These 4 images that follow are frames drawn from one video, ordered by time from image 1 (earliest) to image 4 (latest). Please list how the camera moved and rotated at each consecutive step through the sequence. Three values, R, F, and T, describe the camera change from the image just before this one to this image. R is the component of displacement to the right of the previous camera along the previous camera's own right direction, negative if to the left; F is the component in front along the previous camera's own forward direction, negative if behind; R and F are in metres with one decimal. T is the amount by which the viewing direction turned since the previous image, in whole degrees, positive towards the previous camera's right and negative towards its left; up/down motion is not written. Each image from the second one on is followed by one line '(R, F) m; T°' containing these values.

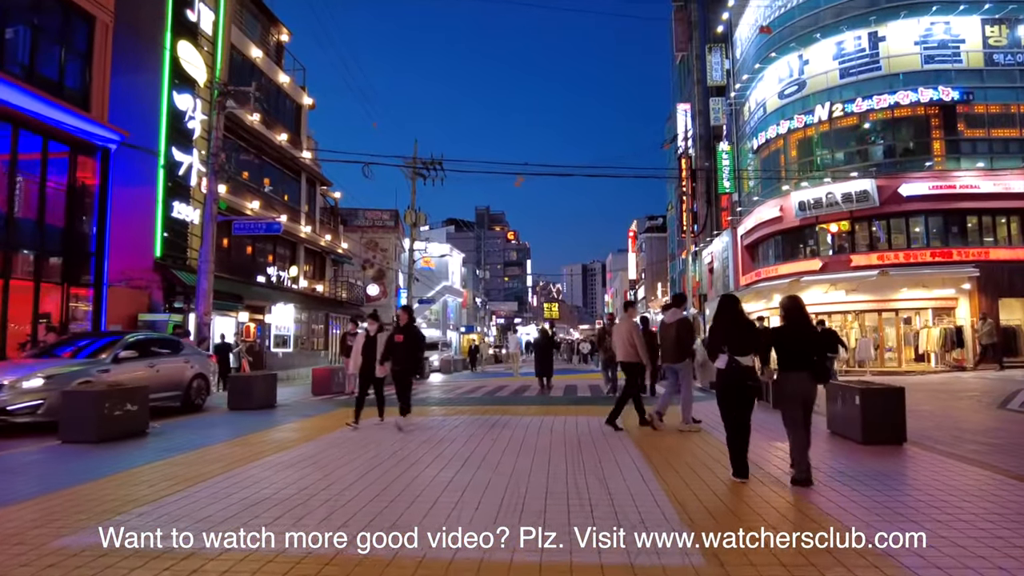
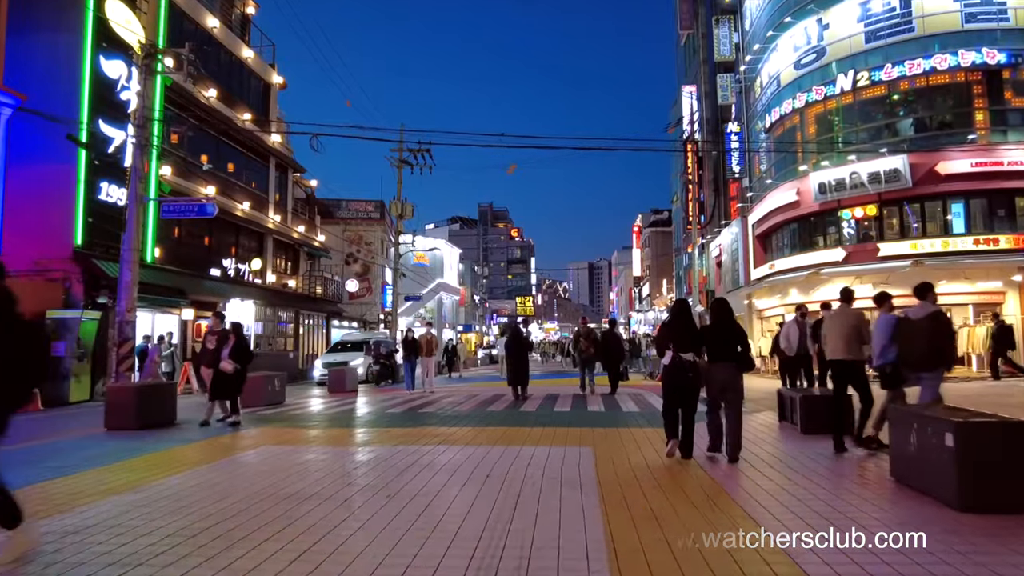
(+0.8, +2.7) m; -1°
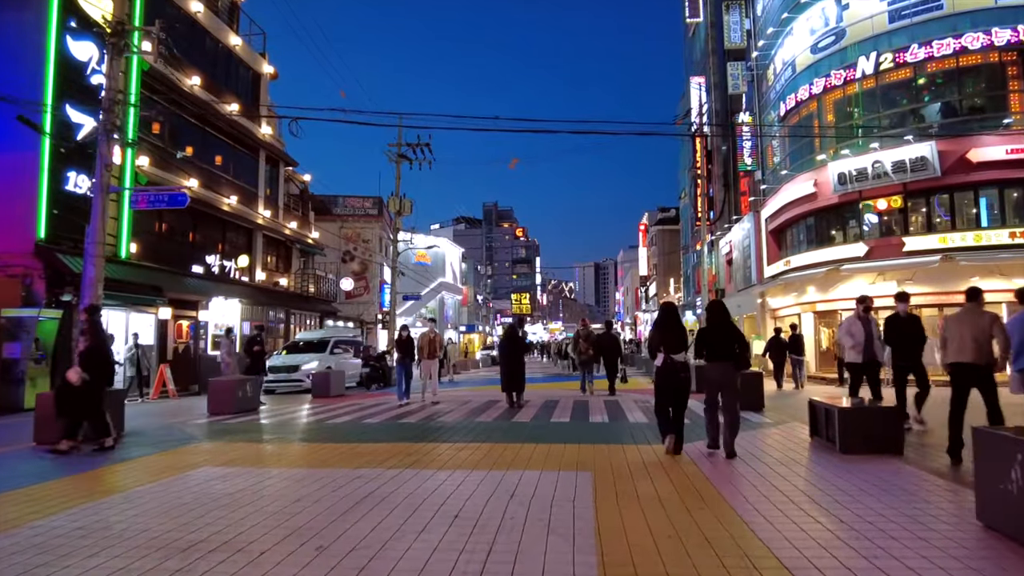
(+0.2, +1.3) m; -1°
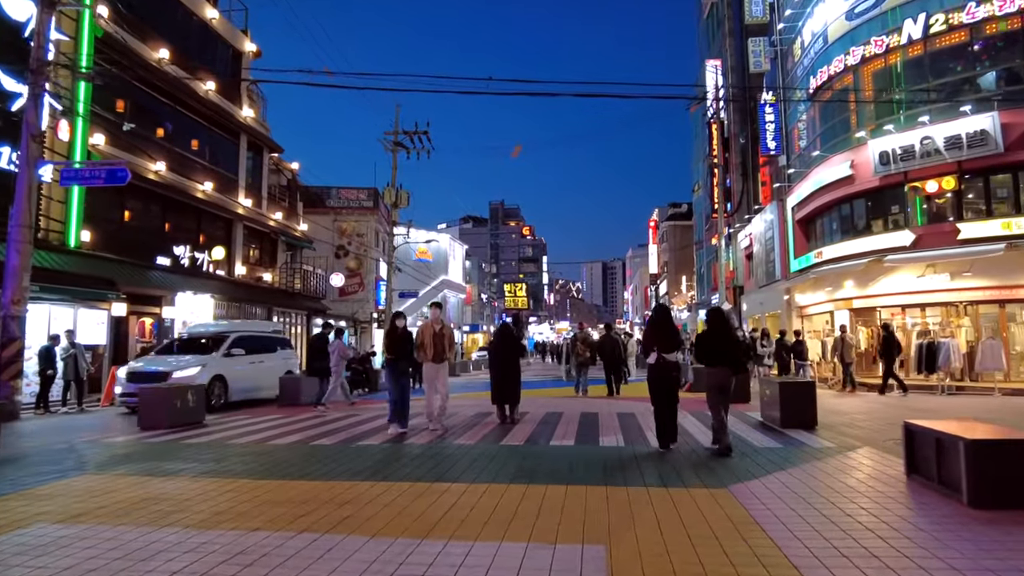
(+0.2, +2.2) m; -1°
